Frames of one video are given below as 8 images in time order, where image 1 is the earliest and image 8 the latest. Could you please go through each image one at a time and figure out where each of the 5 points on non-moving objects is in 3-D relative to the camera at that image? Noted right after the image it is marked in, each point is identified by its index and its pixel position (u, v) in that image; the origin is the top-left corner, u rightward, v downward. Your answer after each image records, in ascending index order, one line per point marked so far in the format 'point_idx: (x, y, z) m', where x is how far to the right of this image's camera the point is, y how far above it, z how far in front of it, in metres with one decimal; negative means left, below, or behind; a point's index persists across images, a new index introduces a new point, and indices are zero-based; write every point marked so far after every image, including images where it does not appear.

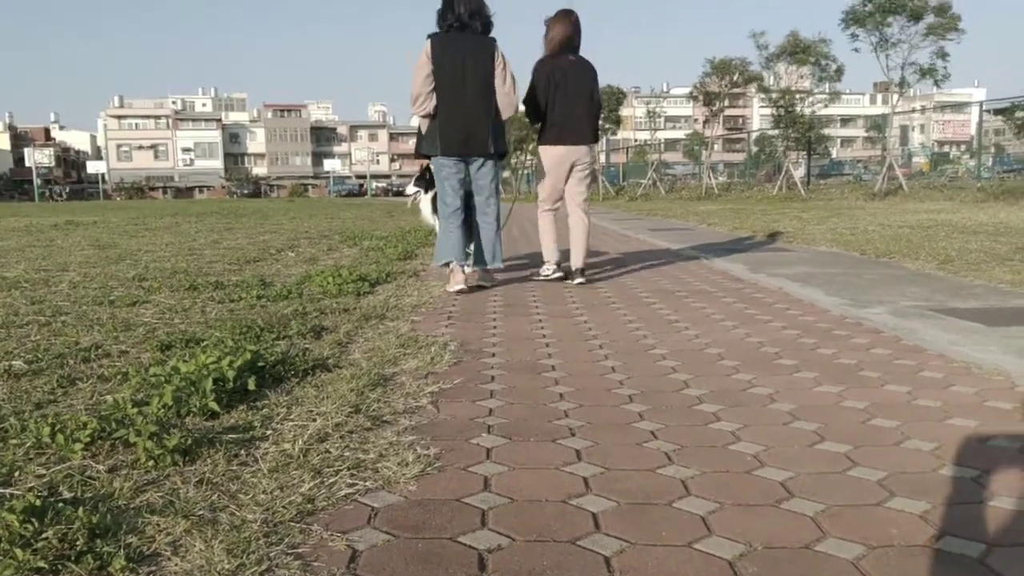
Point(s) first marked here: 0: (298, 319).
0: (-1.1, -0.2, +4.6) m
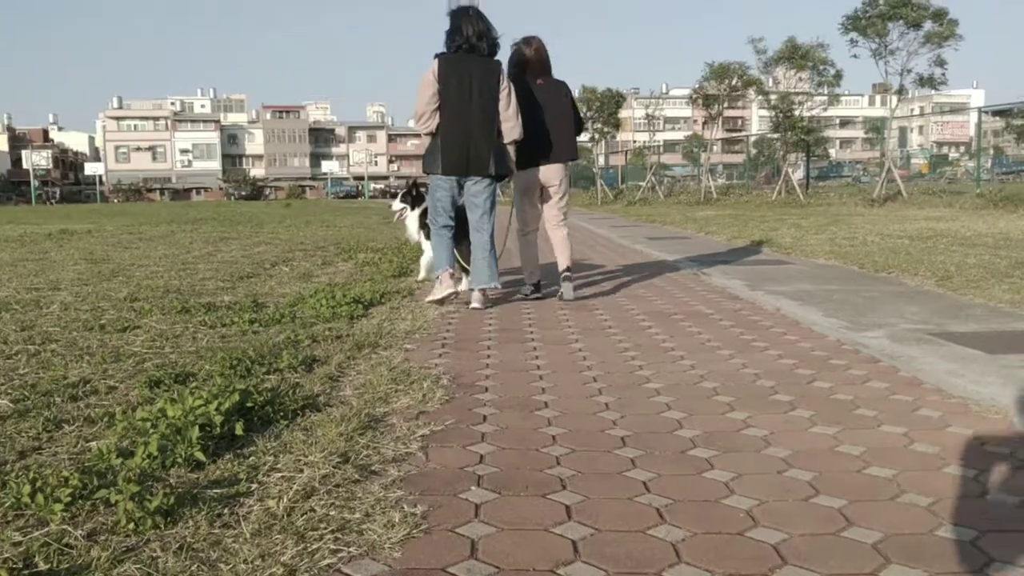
0: (-1.1, -0.3, +4.5) m
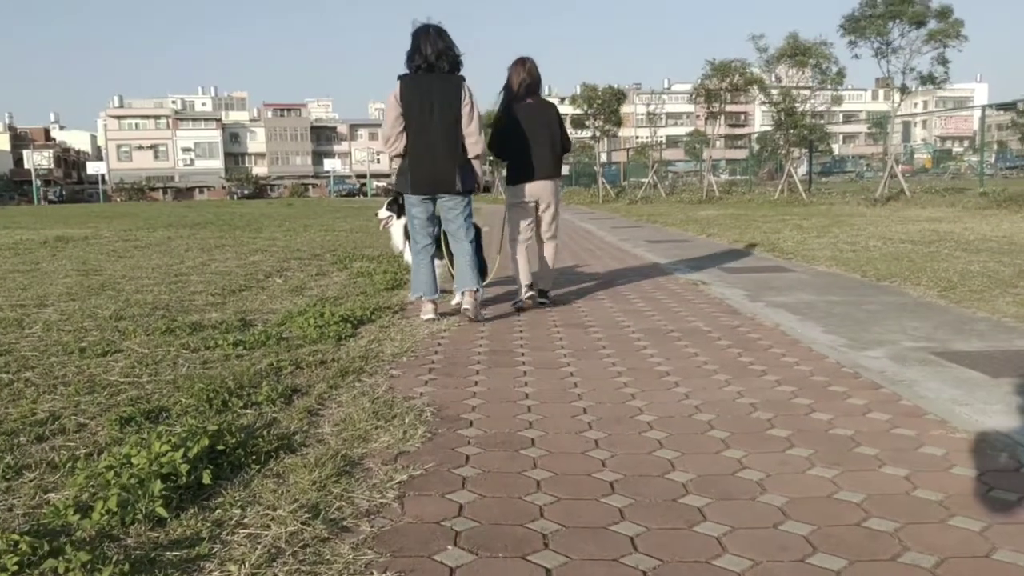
0: (-1.2, -0.4, +4.4) m
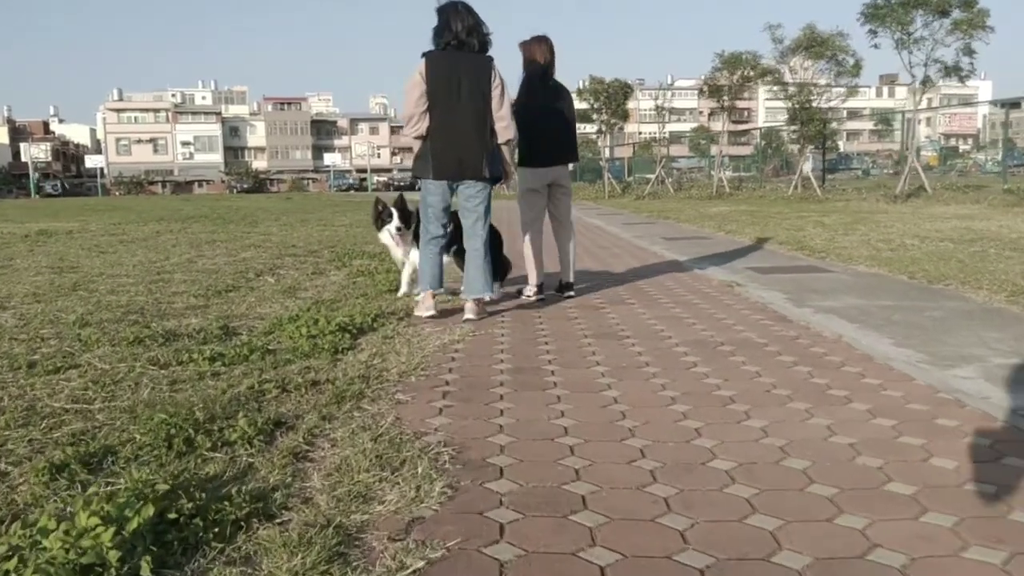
0: (-1.0, -0.4, +3.6) m
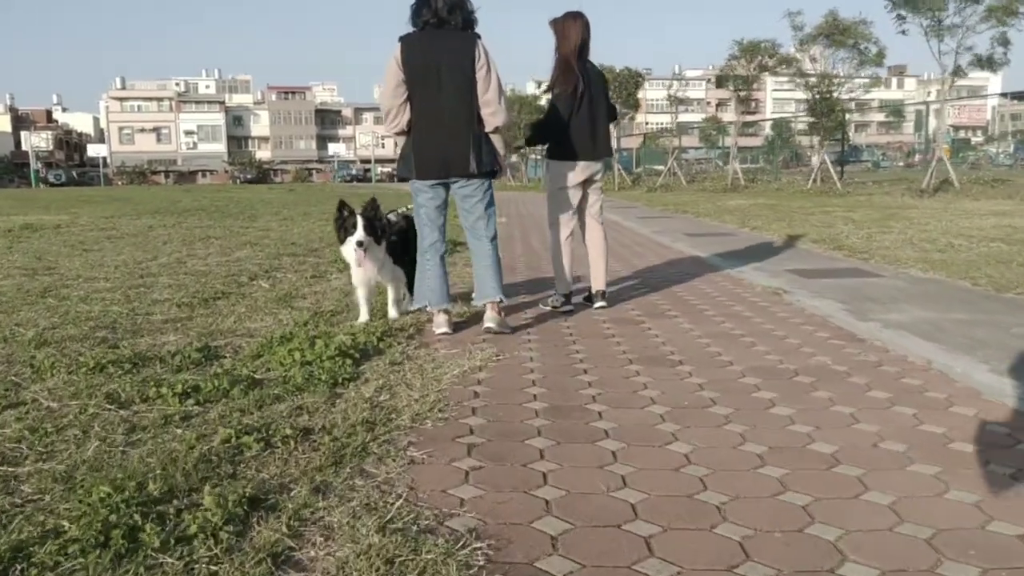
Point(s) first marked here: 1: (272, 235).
0: (-0.9, -0.5, +2.8) m
1: (-3.1, +0.7, +11.8) m
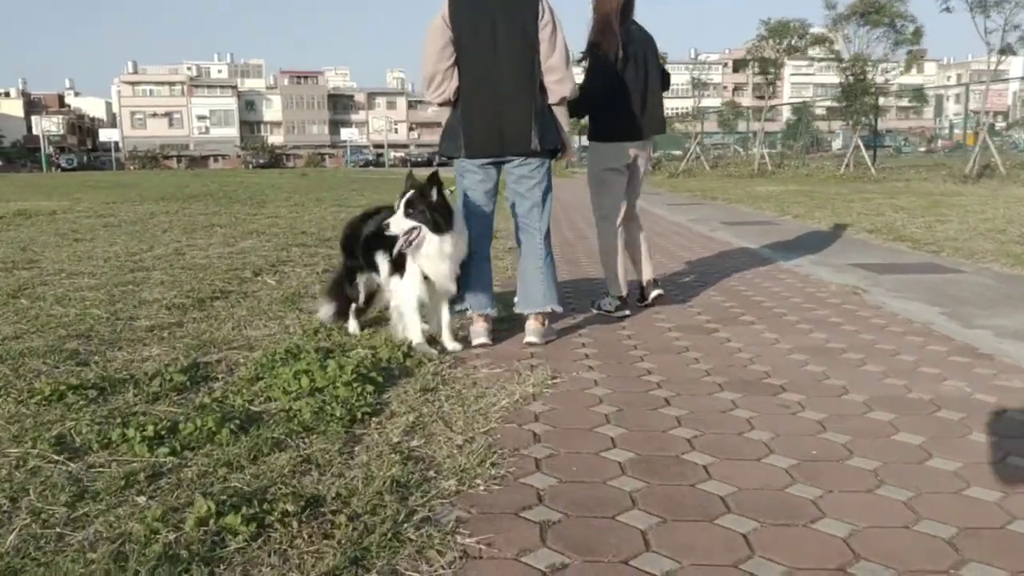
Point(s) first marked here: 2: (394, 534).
0: (-0.7, -0.6, +1.9) m
1: (-2.8, +0.8, +10.9) m
2: (-0.3, -0.6, +2.1) m
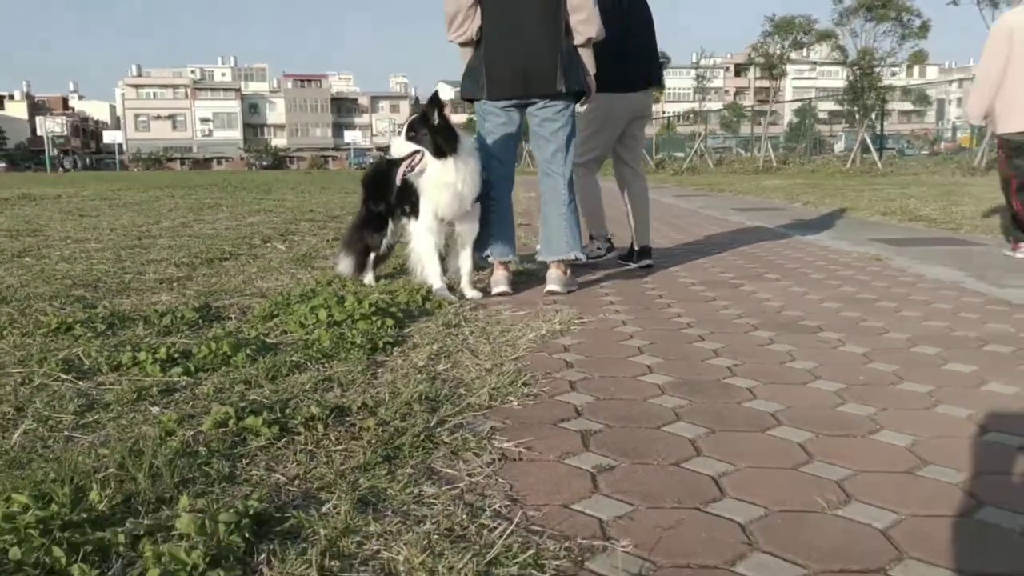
0: (-0.6, -0.3, +1.8) m
1: (-2.7, +1.0, +10.8) m
2: (-0.2, -0.3, +2.0) m
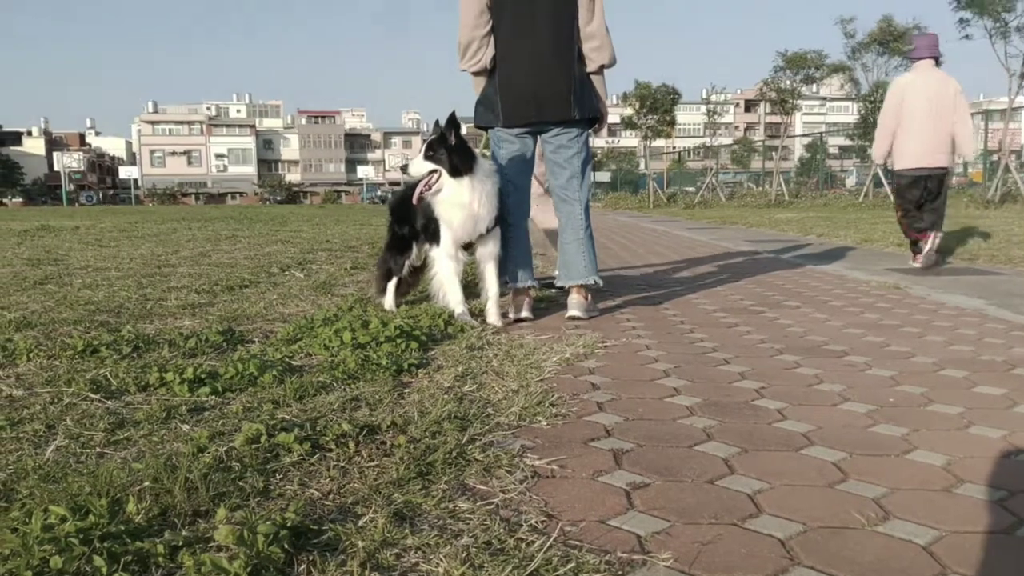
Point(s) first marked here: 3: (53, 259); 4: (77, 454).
0: (-0.5, -0.4, +1.8) m
1: (-2.5, +0.6, +10.8) m
2: (-0.1, -0.4, +2.0) m
3: (-3.6, +0.2, +7.1) m
4: (-0.9, -0.4, +2.0) m
